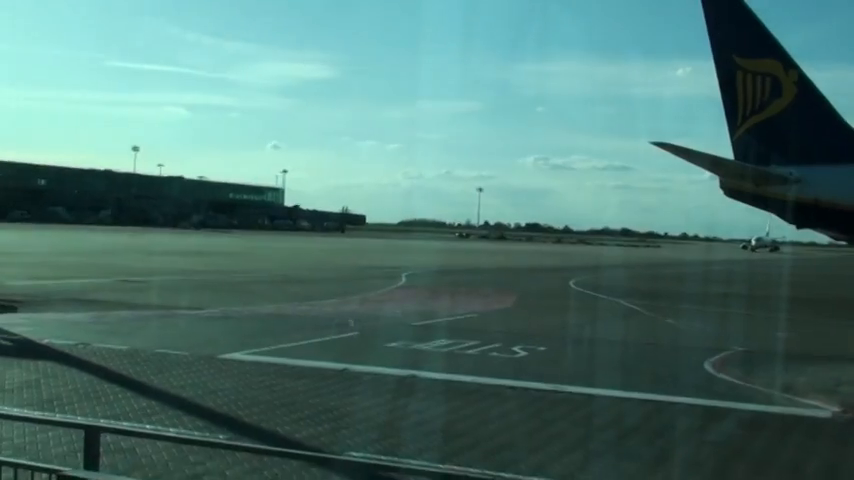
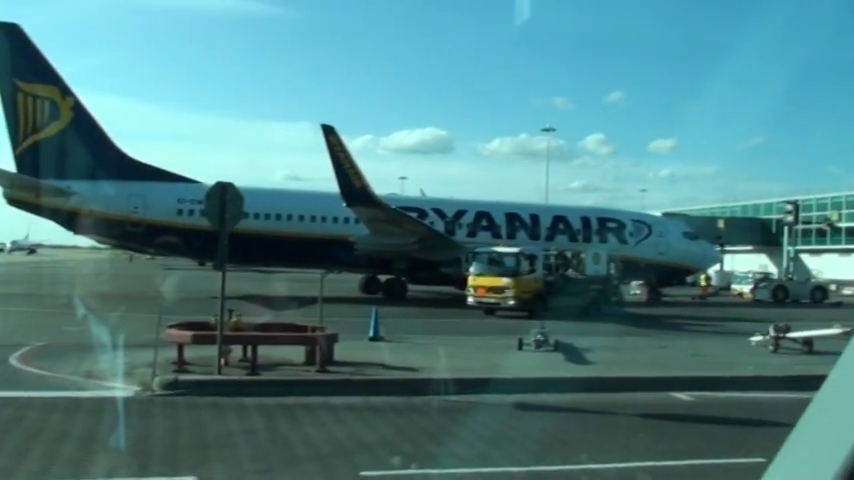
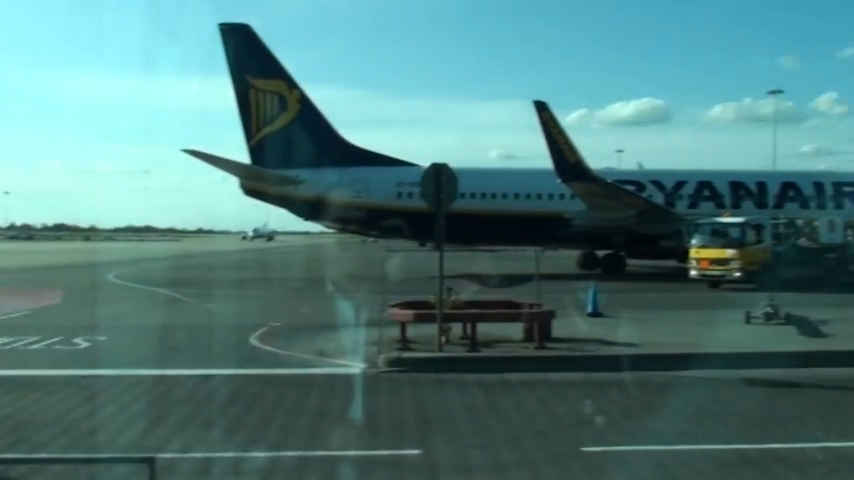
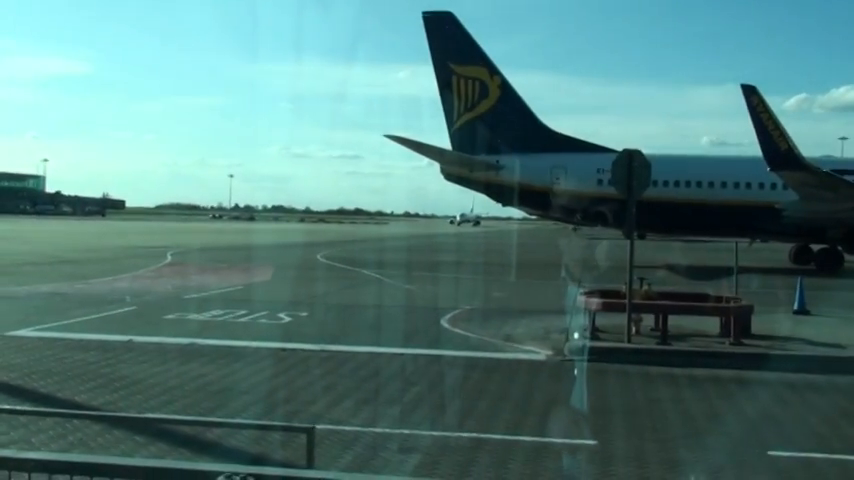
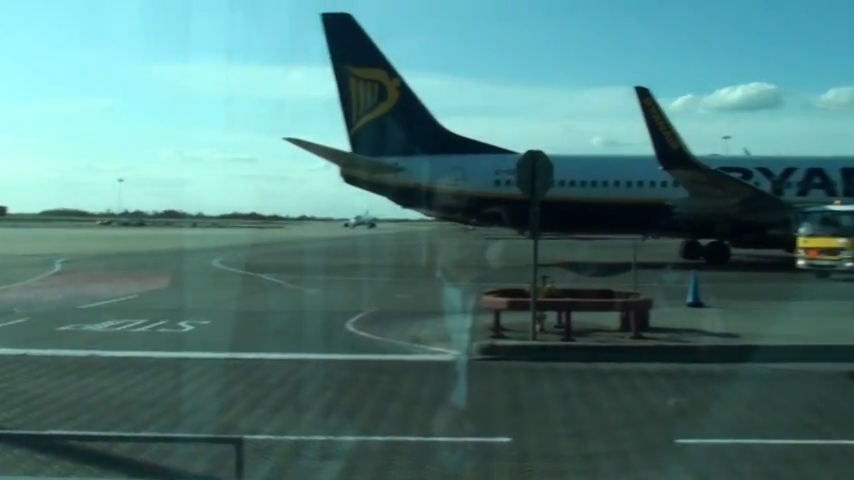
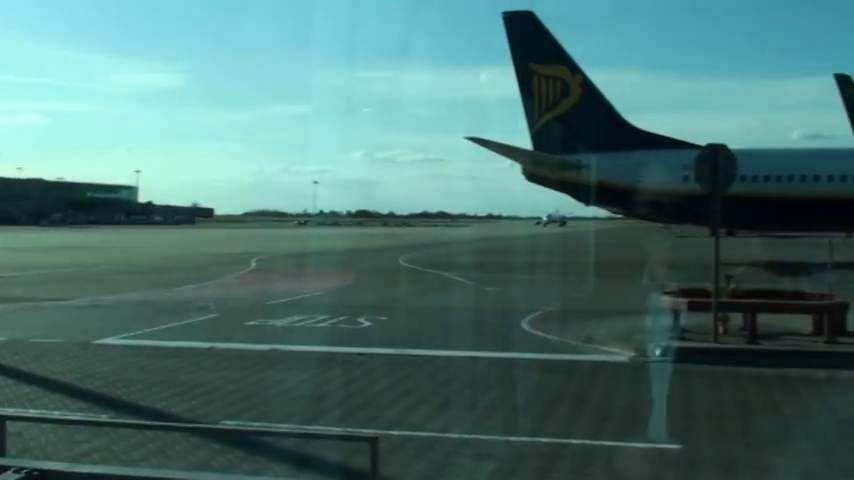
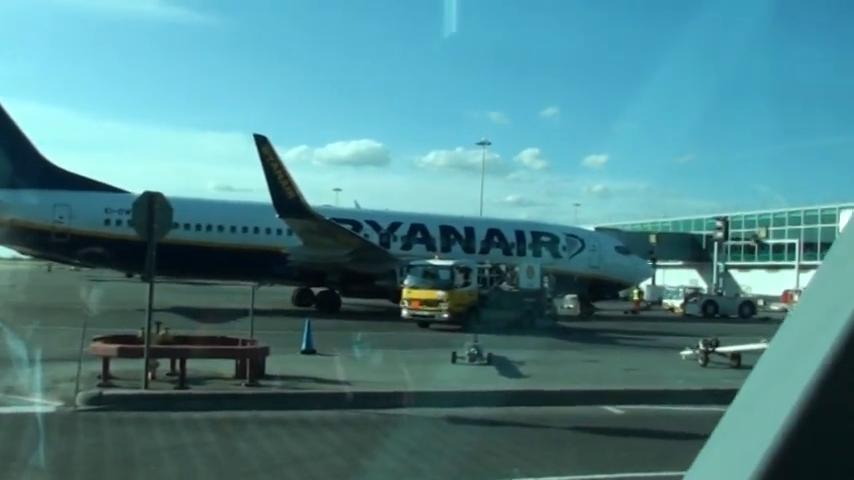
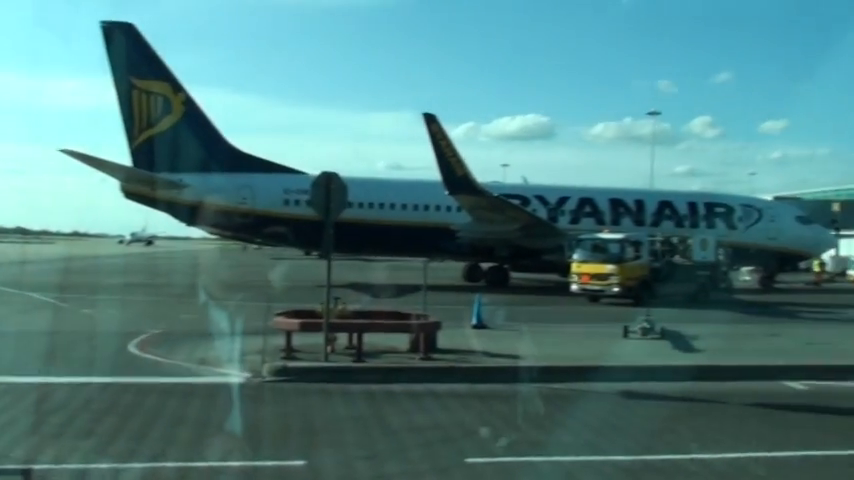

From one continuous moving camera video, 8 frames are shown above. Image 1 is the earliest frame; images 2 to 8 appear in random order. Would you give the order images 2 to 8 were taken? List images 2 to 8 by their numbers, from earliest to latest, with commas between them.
6, 4, 5, 3, 8, 2, 7
